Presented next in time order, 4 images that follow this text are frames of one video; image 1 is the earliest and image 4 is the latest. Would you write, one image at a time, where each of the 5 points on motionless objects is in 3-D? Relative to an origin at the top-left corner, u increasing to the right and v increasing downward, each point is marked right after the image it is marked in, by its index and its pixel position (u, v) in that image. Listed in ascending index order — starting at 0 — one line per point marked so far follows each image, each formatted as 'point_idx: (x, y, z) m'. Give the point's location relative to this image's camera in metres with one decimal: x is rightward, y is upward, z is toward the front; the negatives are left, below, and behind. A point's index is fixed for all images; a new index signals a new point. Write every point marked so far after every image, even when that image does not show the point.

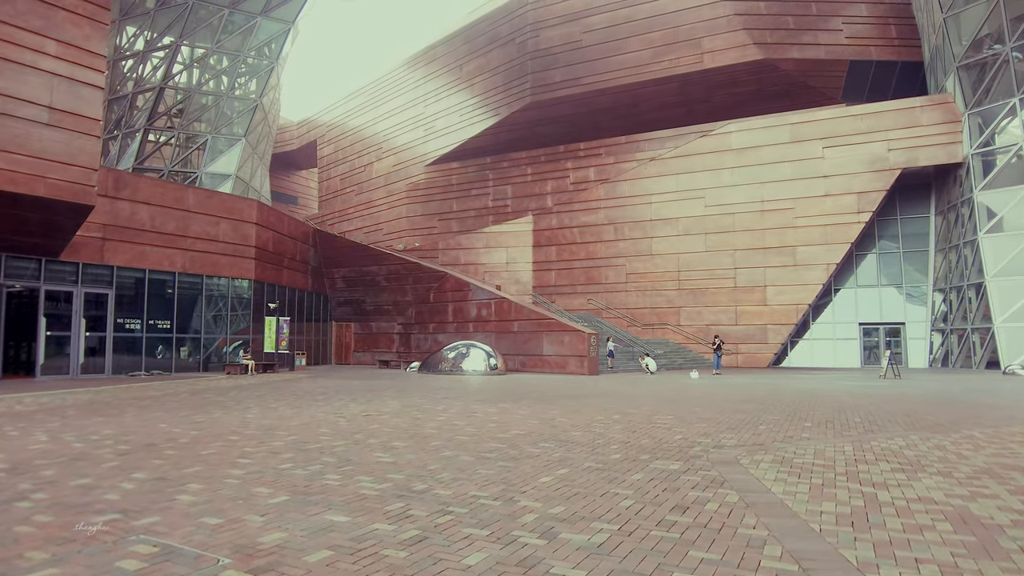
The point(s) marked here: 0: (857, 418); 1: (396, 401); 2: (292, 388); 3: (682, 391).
0: (+4.5, -1.7, +8.9) m
1: (-2.0, -1.9, +11.7) m
2: (-4.8, -2.2, +15.0) m
3: (+3.5, -2.1, +14.2) m
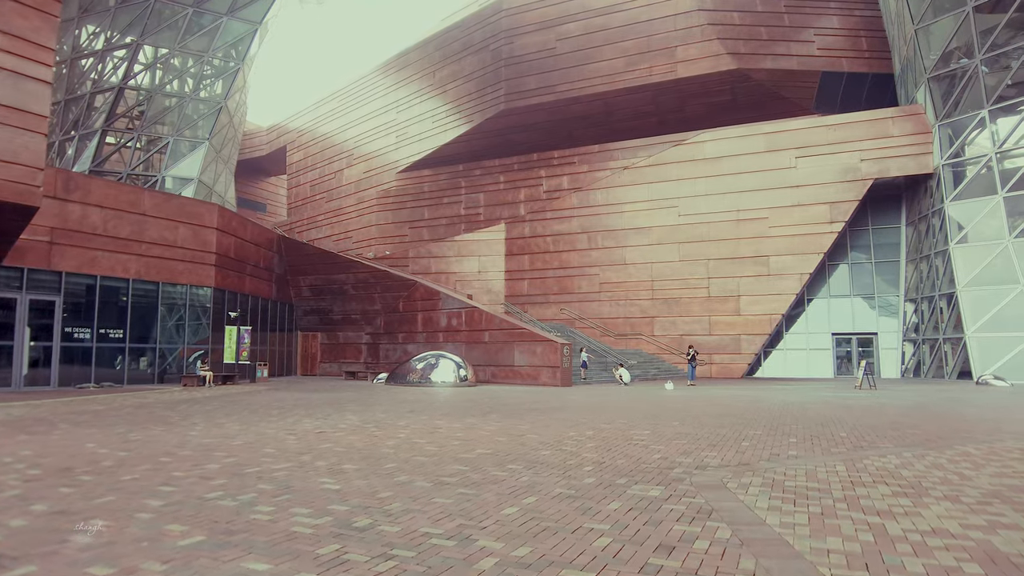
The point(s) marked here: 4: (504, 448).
0: (+4.0, -1.8, +8.4) m
1: (-2.5, -2.0, +10.9) m
2: (-5.4, -2.3, +14.1) m
3: (+2.9, -2.3, +13.7) m
4: (-0.1, -1.7, +7.2) m
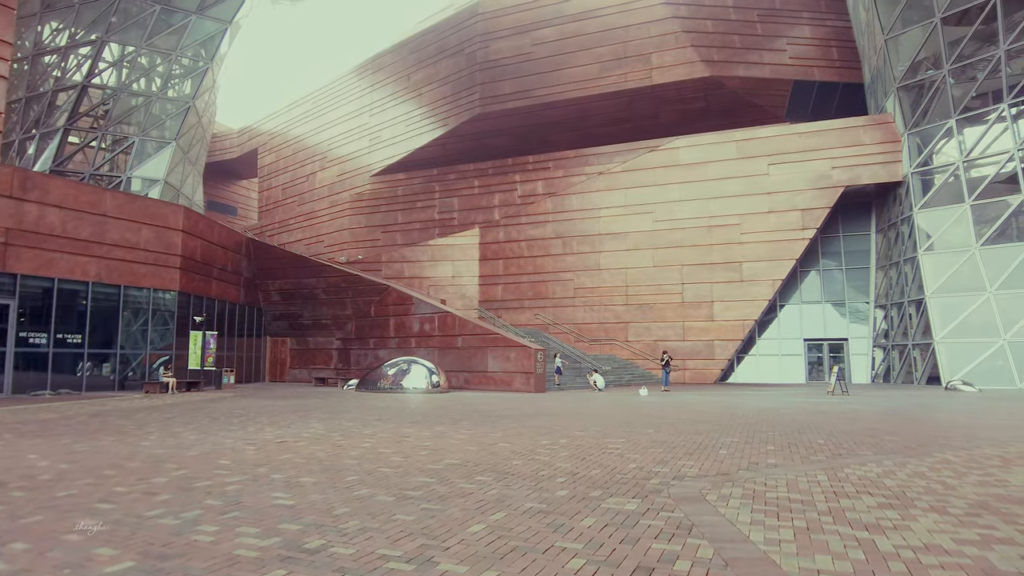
0: (+3.7, -1.8, +8.2) m
1: (-3.0, -2.1, +10.5) m
2: (-6.0, -2.4, +13.6) m
3: (+2.3, -2.4, +13.5) m
4: (-0.4, -1.7, +6.8) m
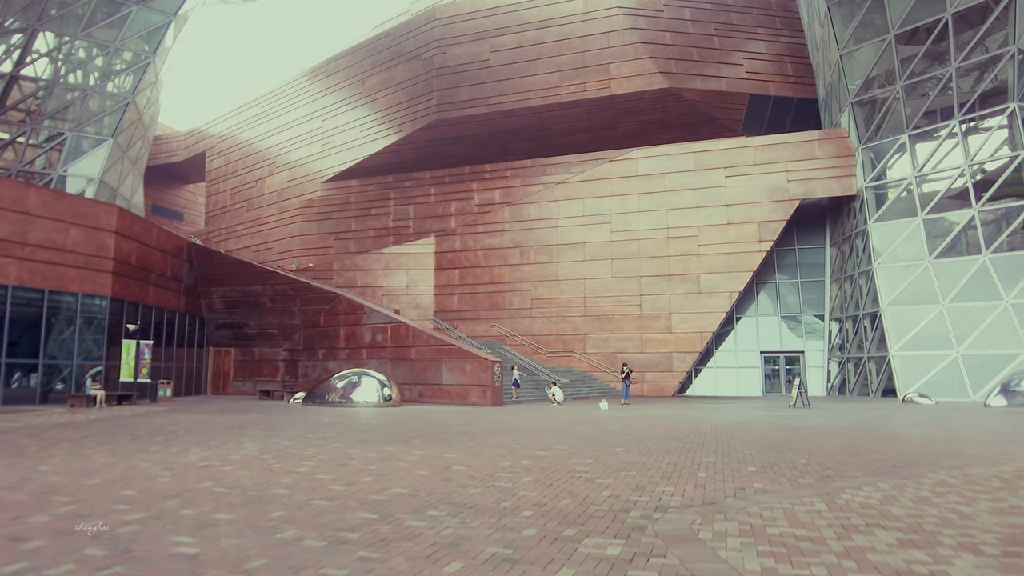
0: (+3.2, -1.9, +7.6) m
1: (-3.6, -2.2, +9.5) m
2: (-6.8, -2.5, +12.4) m
3: (+1.5, -2.6, +12.8) m
4: (-0.8, -1.7, +6.0) m
